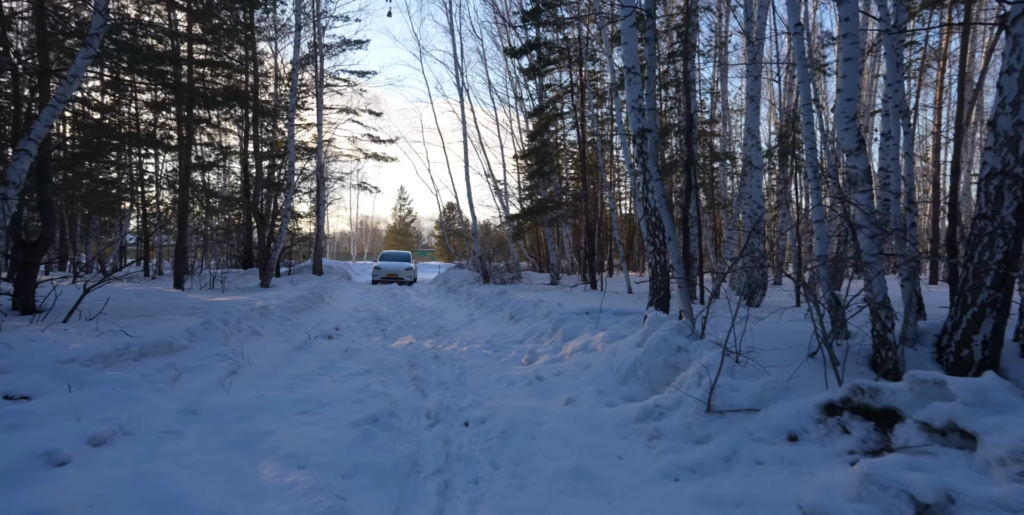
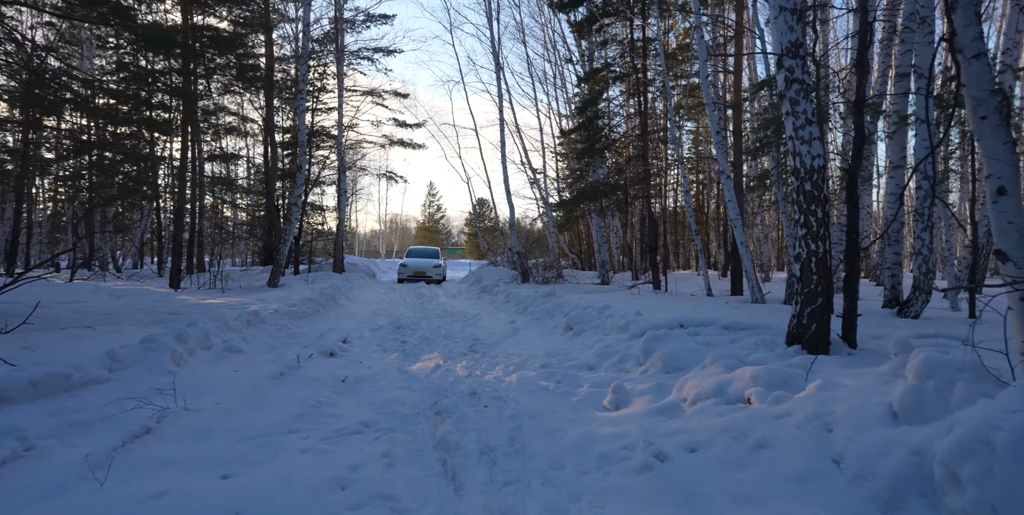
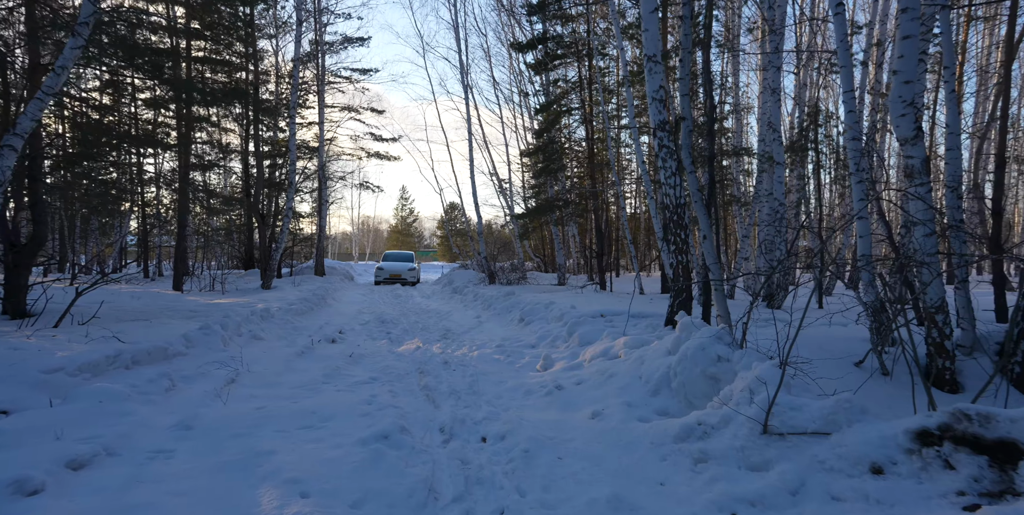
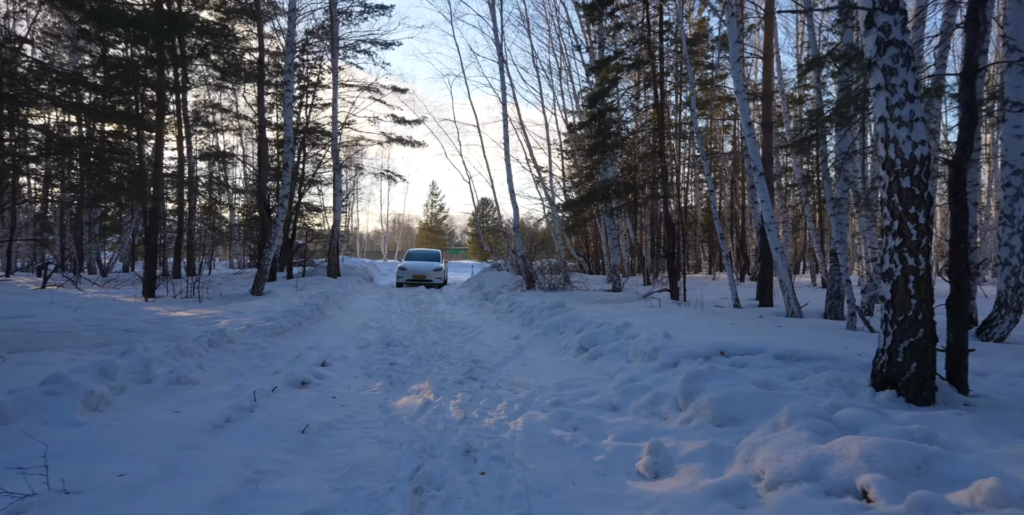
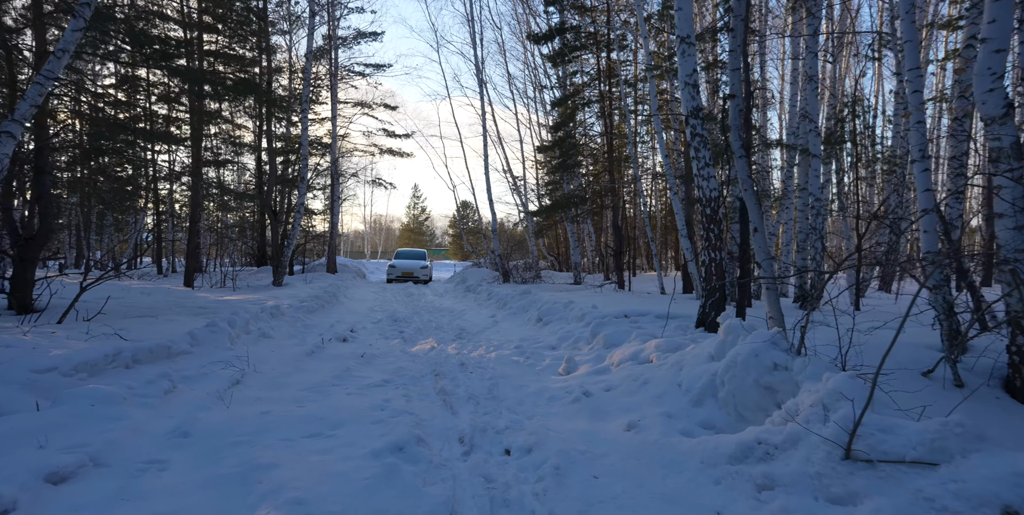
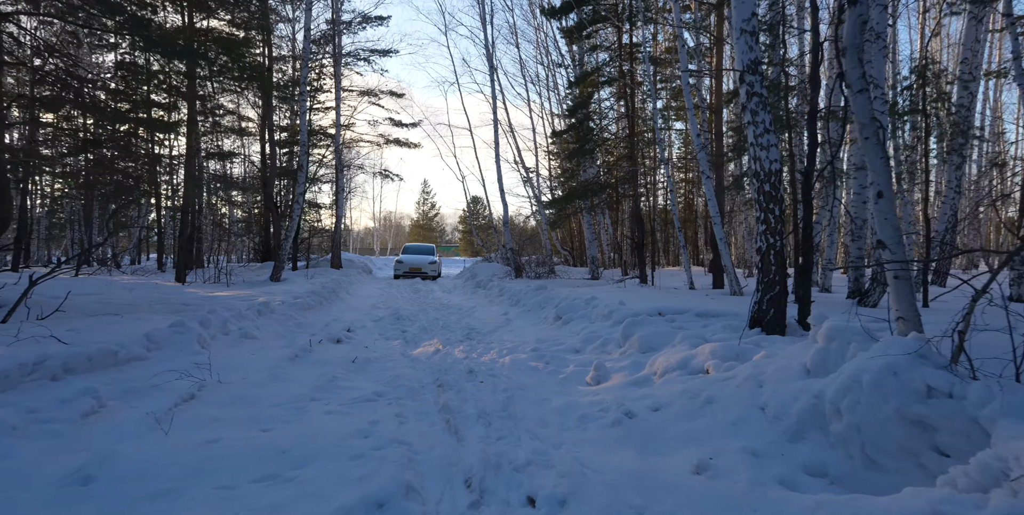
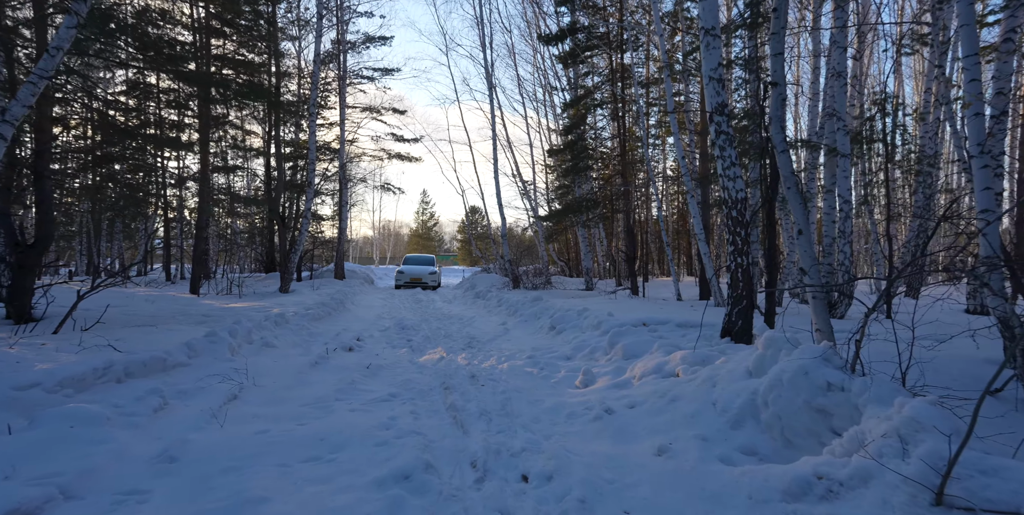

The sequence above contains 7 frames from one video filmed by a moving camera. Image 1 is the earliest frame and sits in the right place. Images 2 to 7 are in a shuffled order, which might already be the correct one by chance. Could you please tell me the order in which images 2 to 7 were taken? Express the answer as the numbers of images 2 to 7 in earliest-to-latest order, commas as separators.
3, 5, 7, 6, 2, 4
